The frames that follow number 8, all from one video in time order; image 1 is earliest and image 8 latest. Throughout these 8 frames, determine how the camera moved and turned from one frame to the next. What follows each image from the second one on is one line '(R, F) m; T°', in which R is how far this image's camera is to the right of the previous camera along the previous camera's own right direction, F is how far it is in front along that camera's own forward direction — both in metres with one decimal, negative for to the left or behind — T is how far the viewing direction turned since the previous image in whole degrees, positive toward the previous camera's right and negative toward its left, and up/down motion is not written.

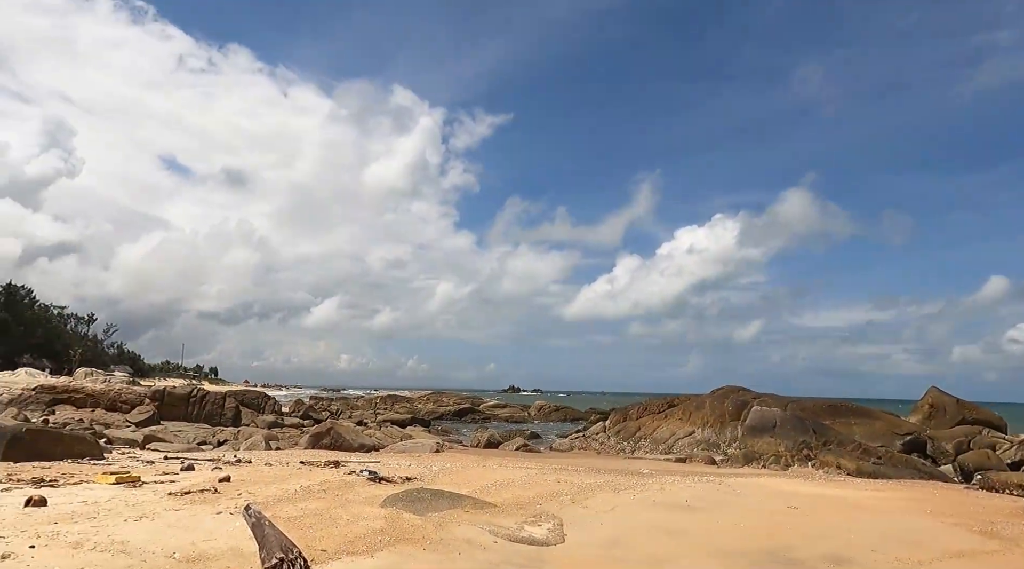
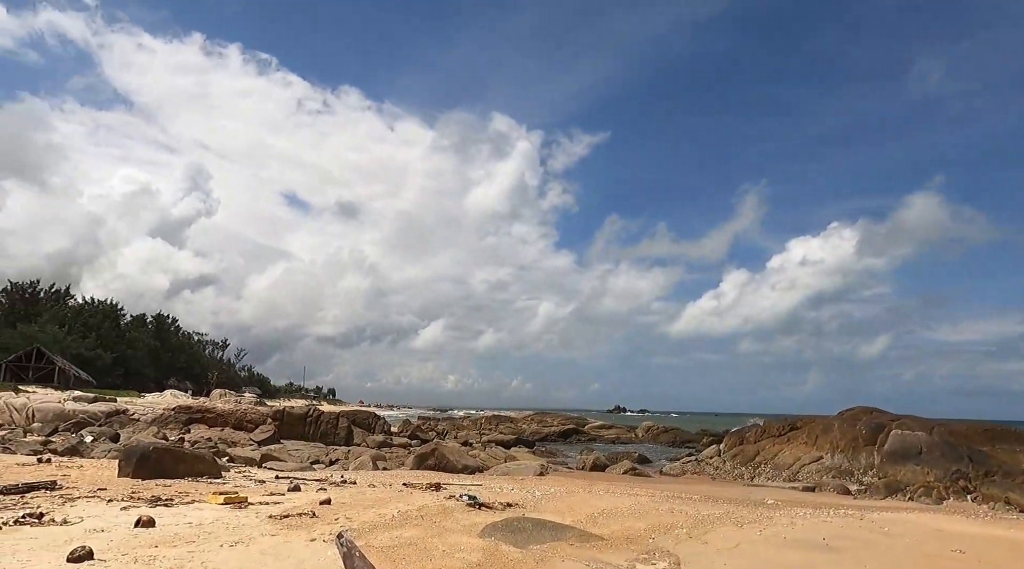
(0.0, +0.4) m; -7°
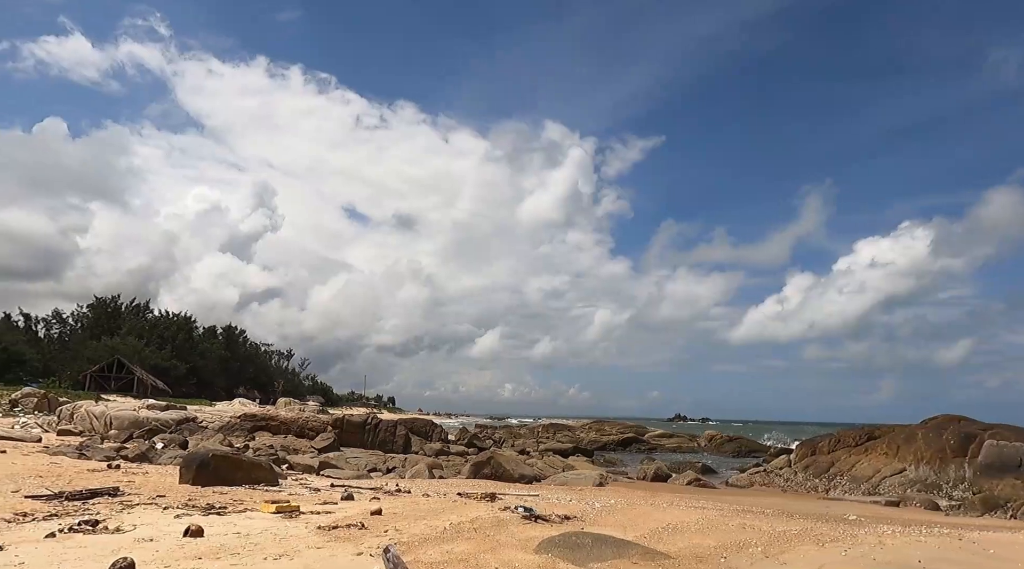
(0.0, +0.4) m; -4°
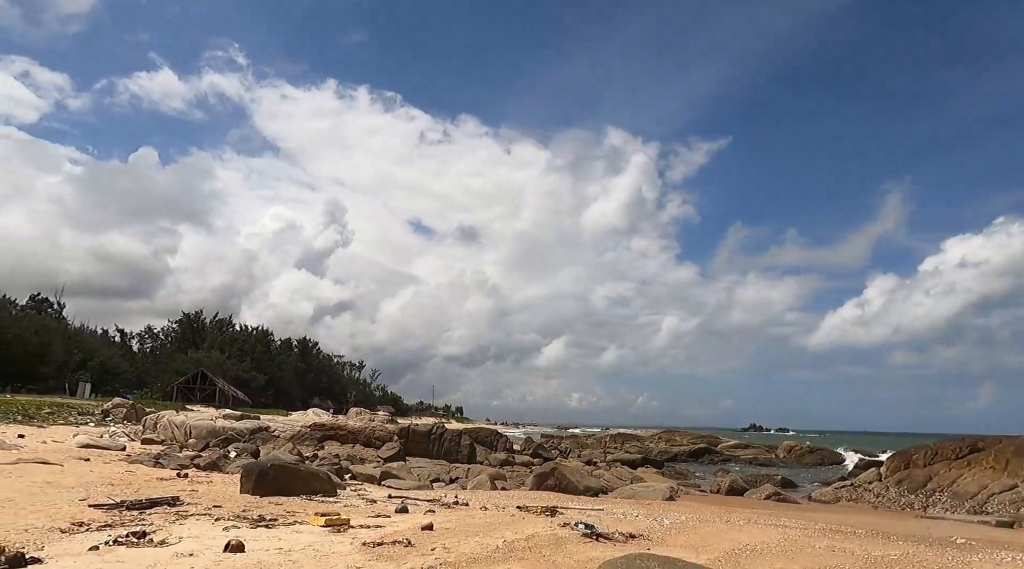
(+0.1, +0.5) m; -5°
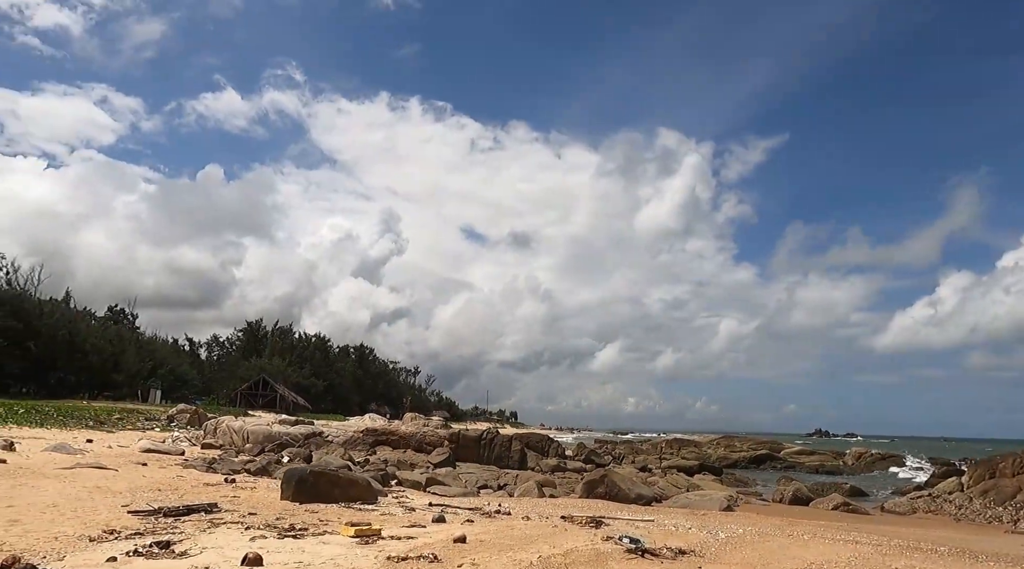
(+0.2, +0.6) m; -4°
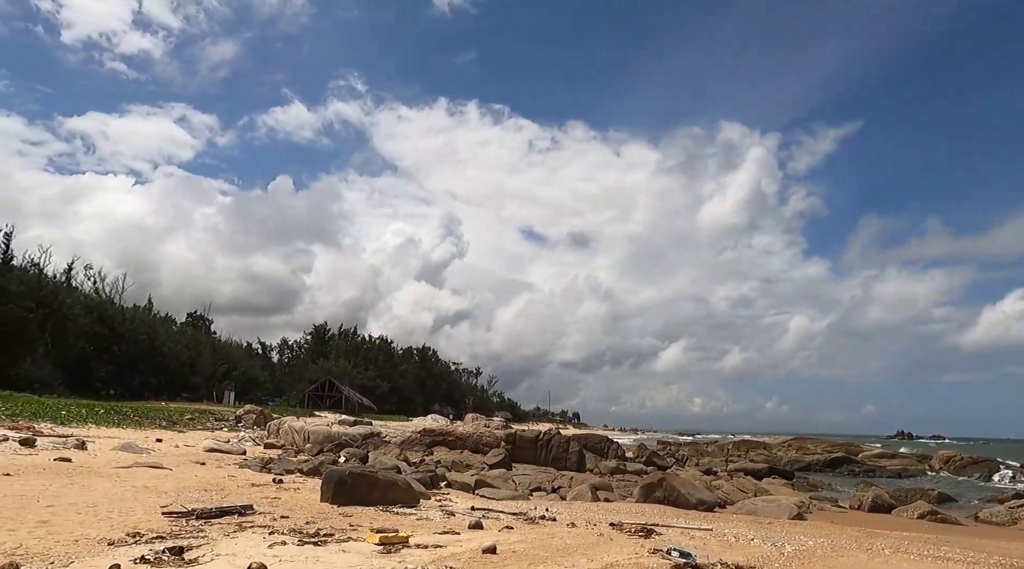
(+0.2, +0.7) m; -4°
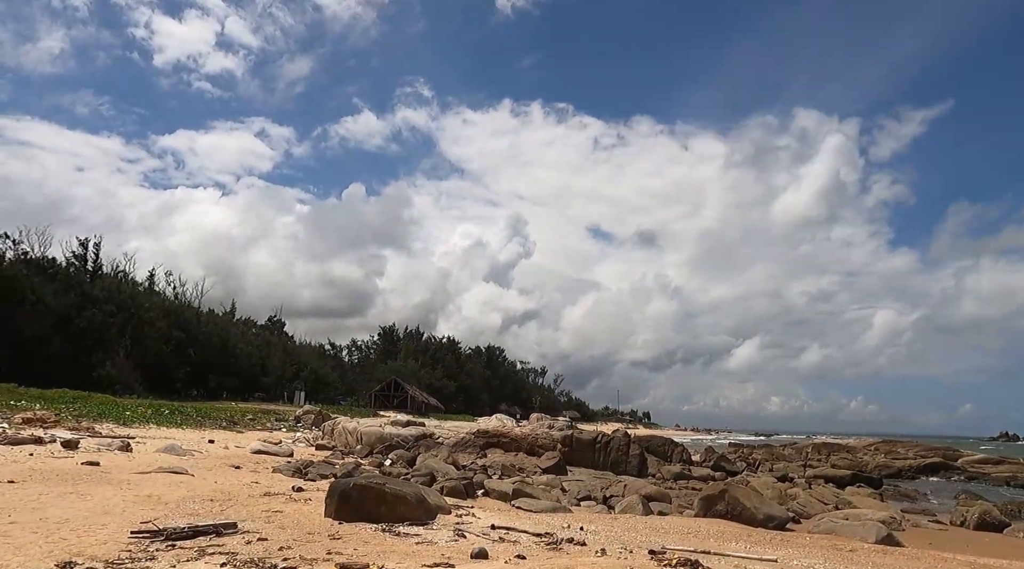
(+0.6, +1.6) m; -5°
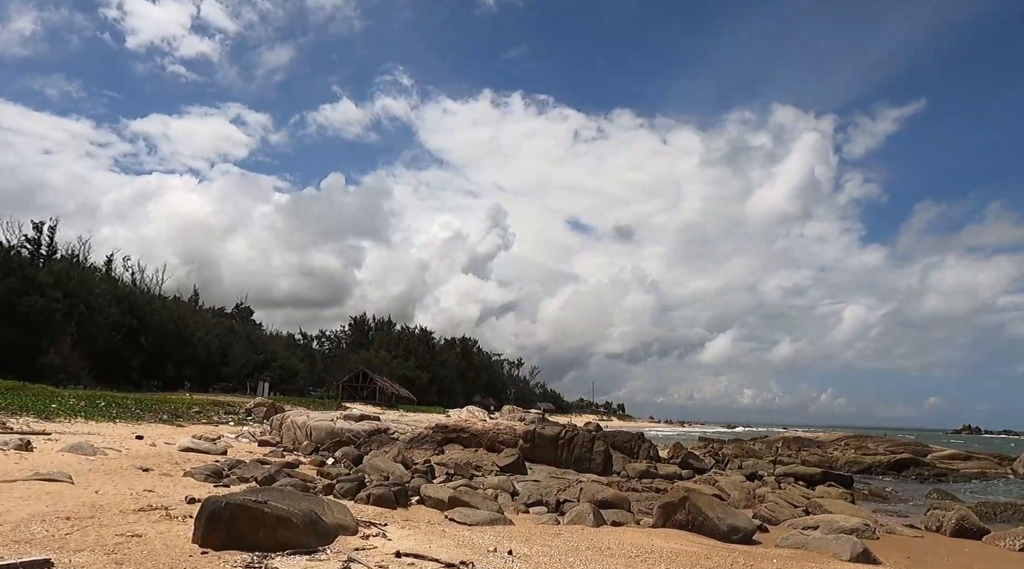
(+0.7, +1.9) m; +2°
